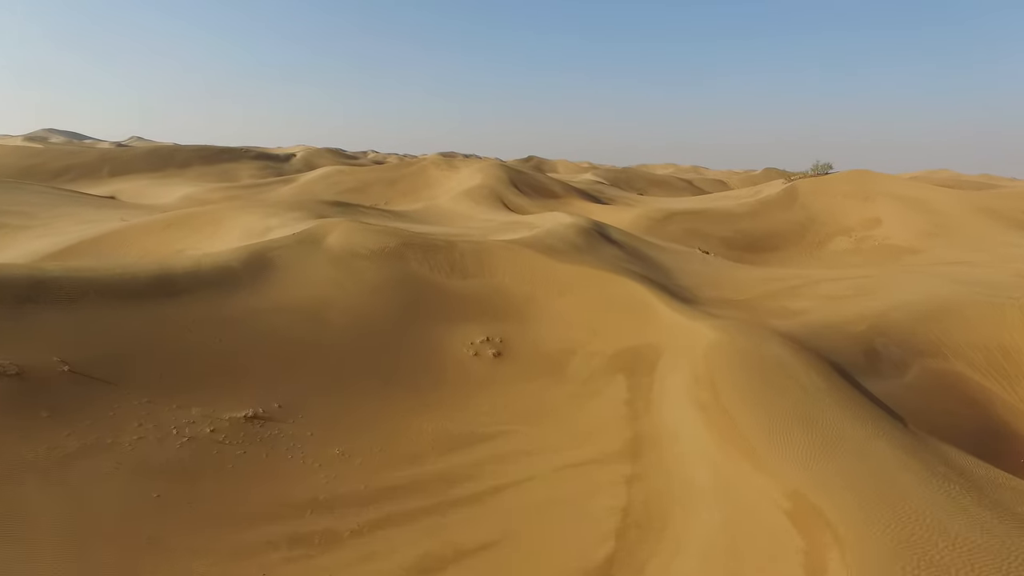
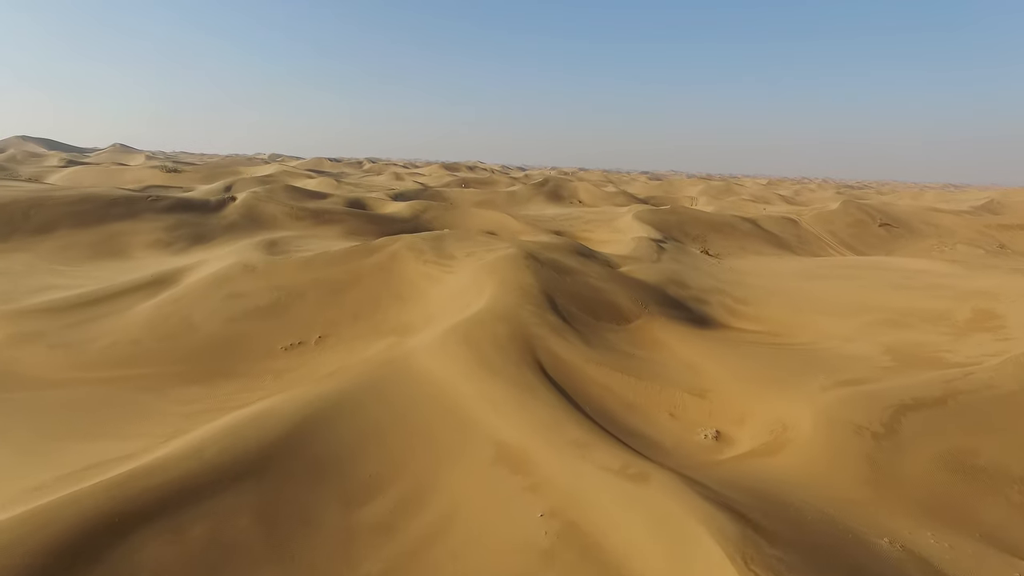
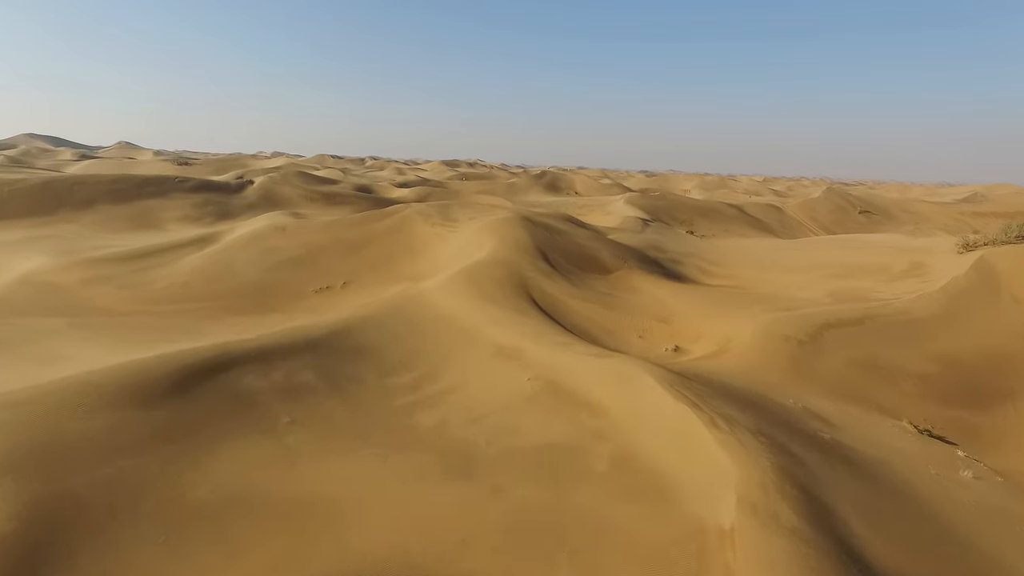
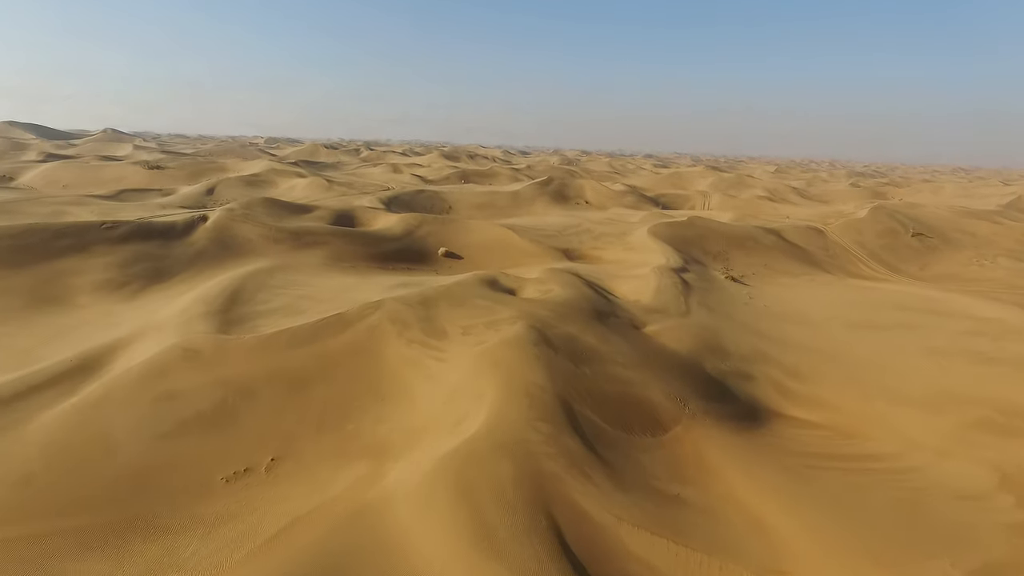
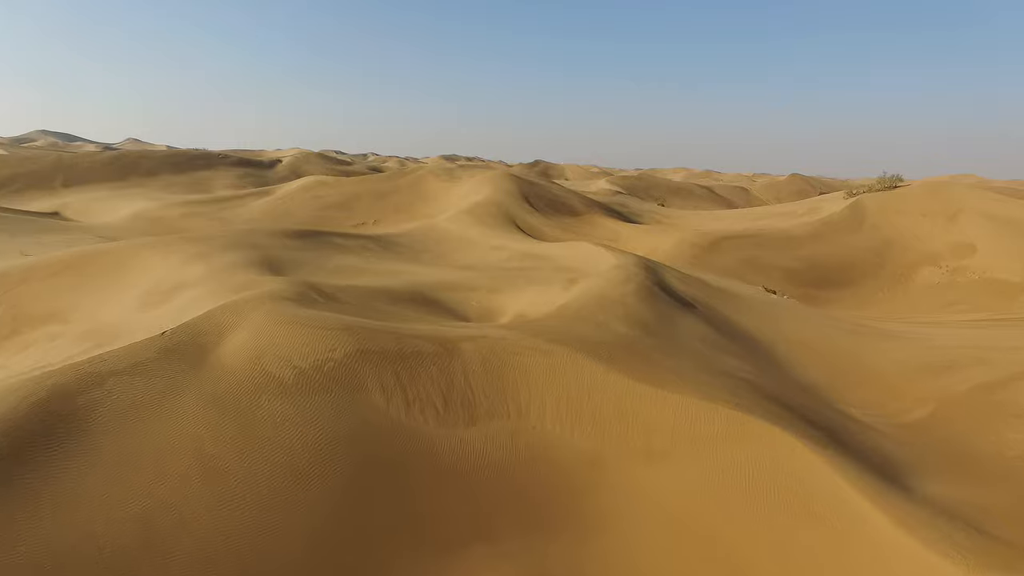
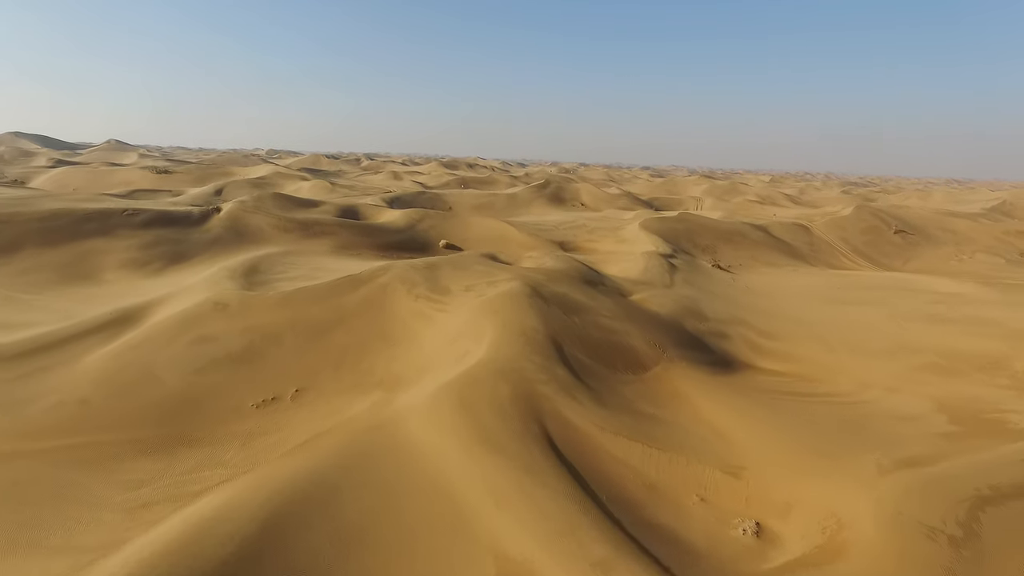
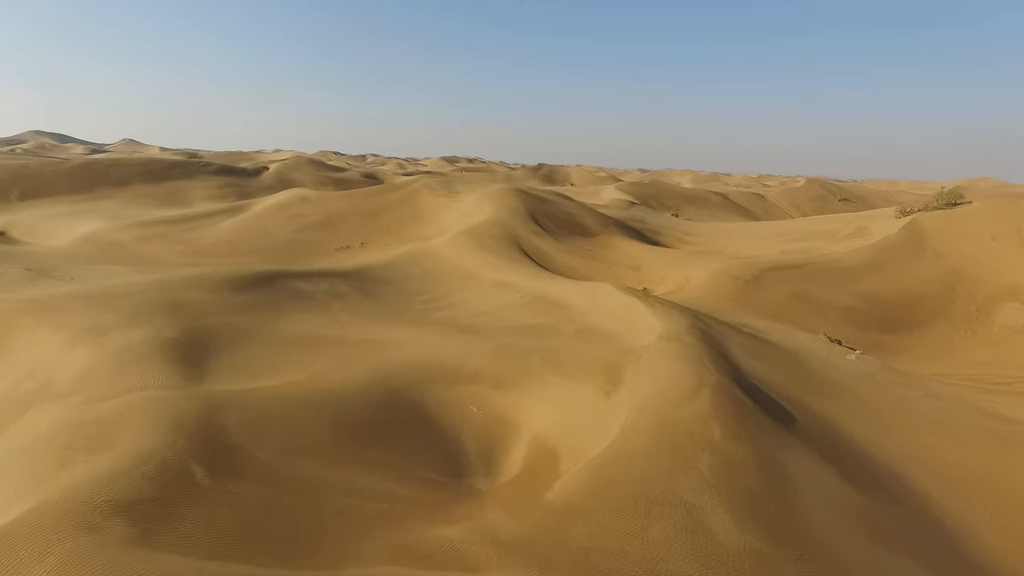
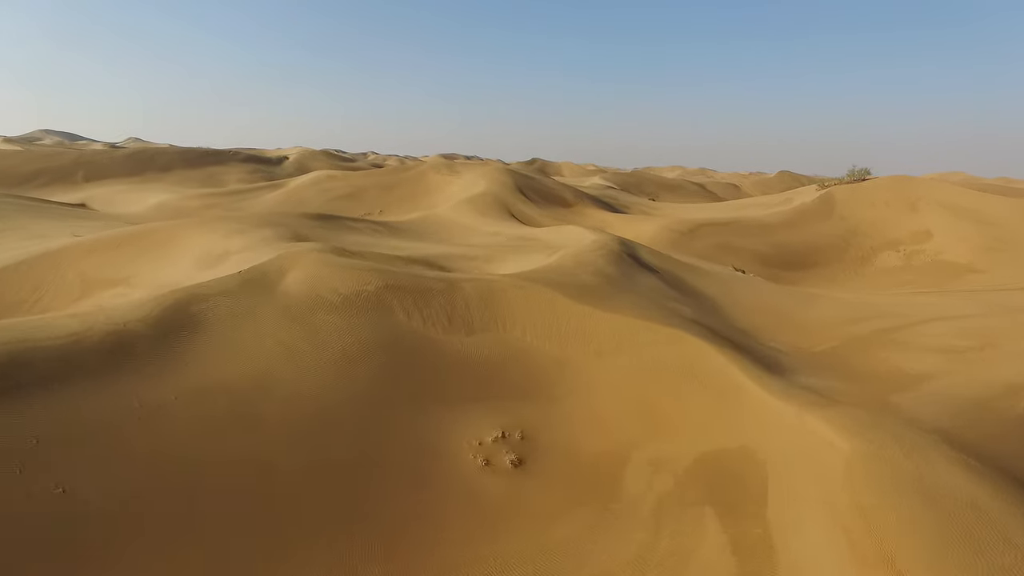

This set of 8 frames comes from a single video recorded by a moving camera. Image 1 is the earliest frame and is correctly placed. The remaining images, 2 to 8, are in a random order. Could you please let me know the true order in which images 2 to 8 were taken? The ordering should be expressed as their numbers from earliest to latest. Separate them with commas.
8, 5, 7, 3, 2, 6, 4
